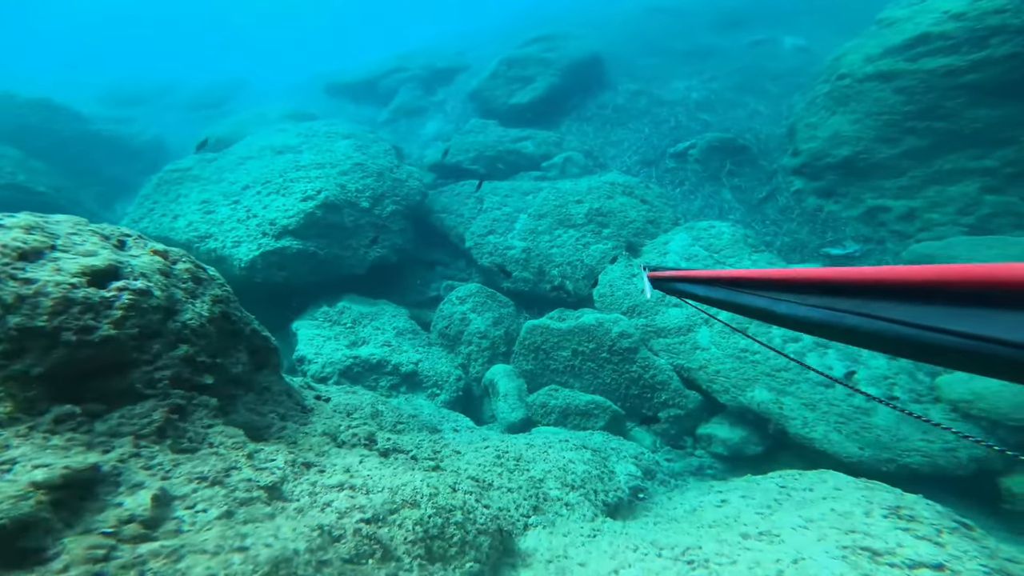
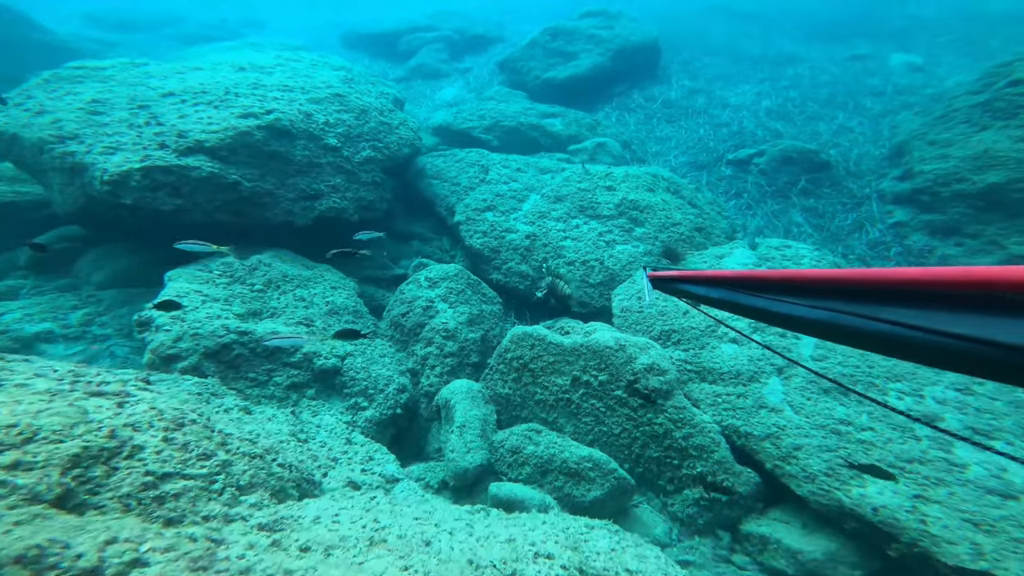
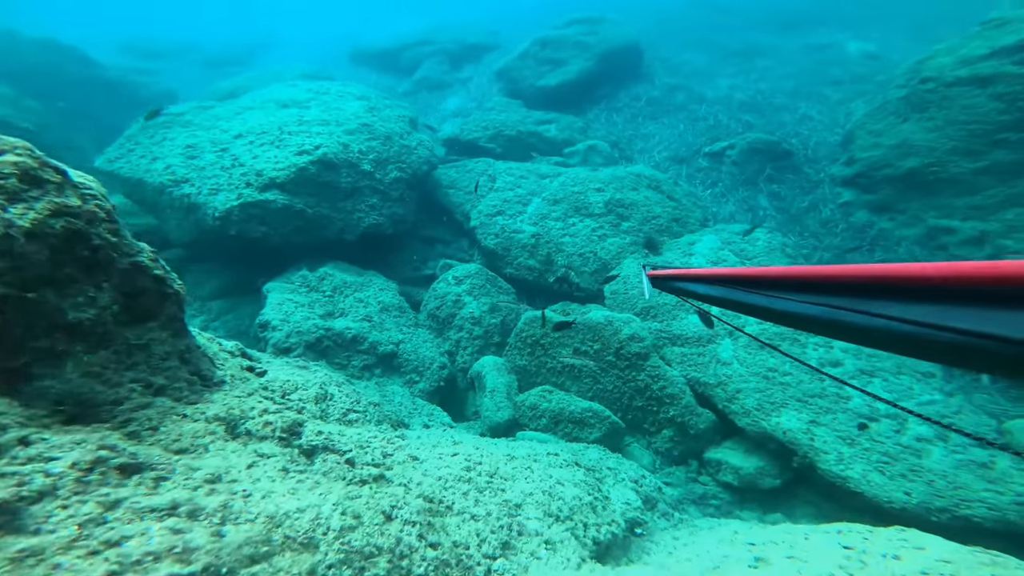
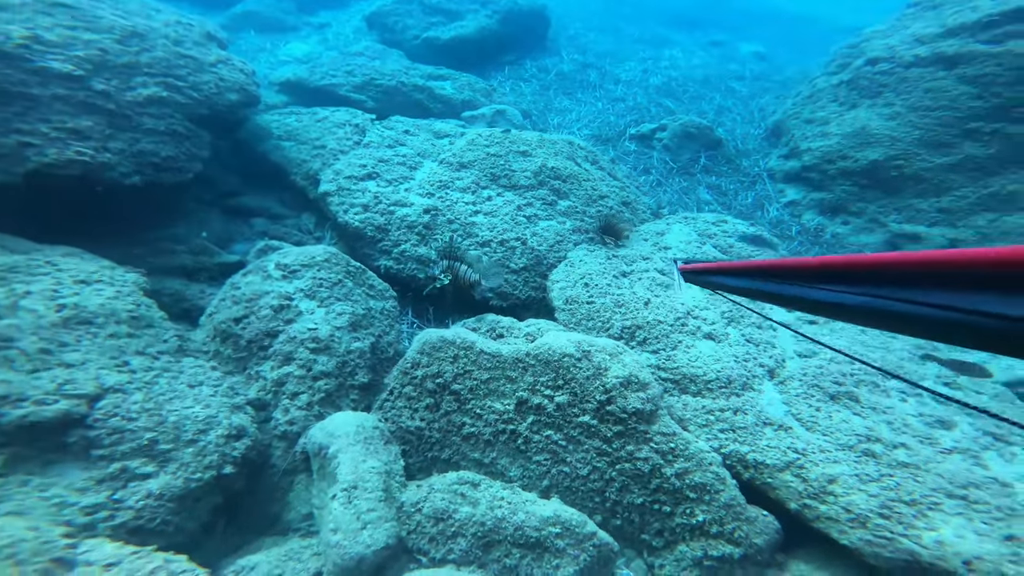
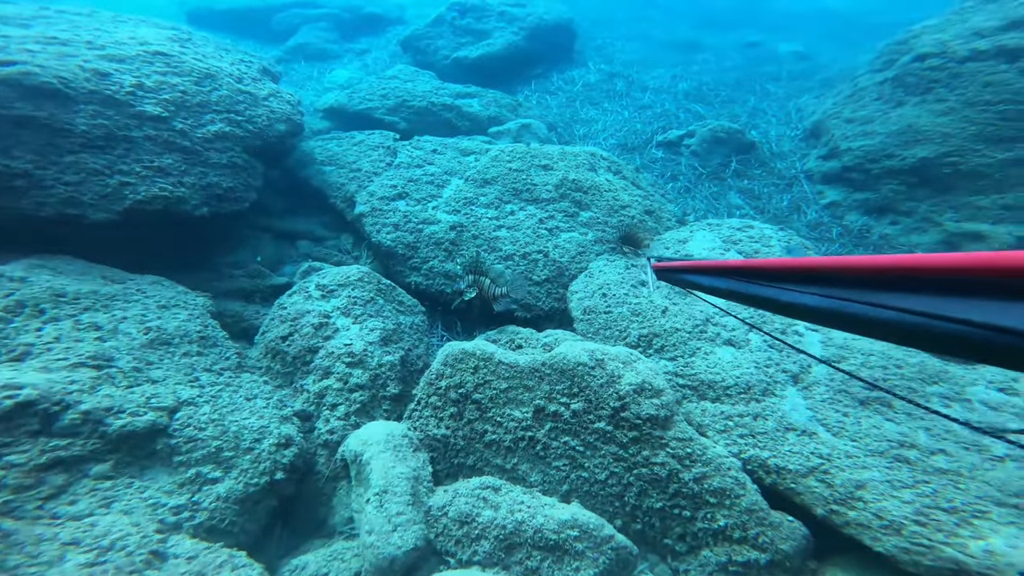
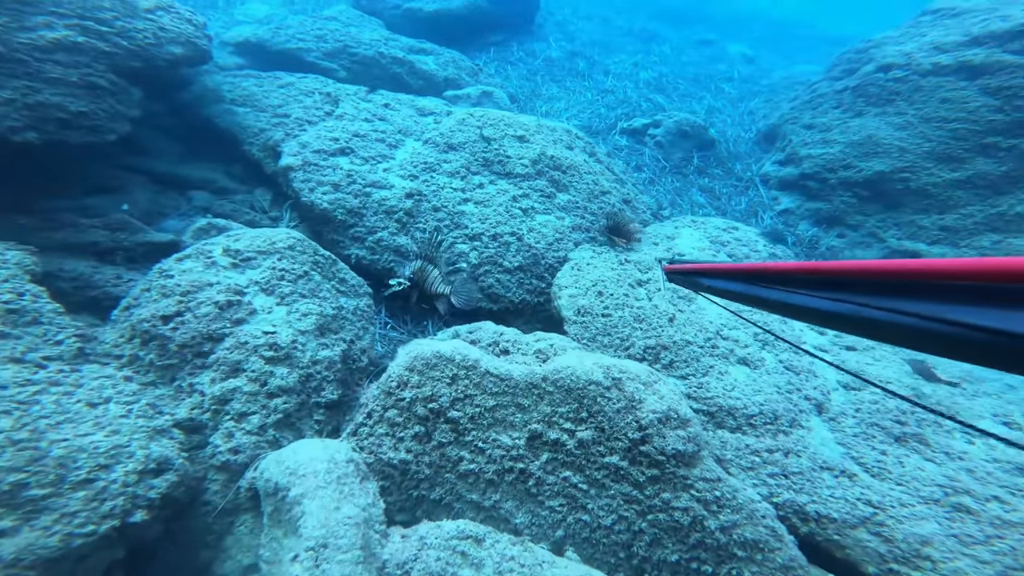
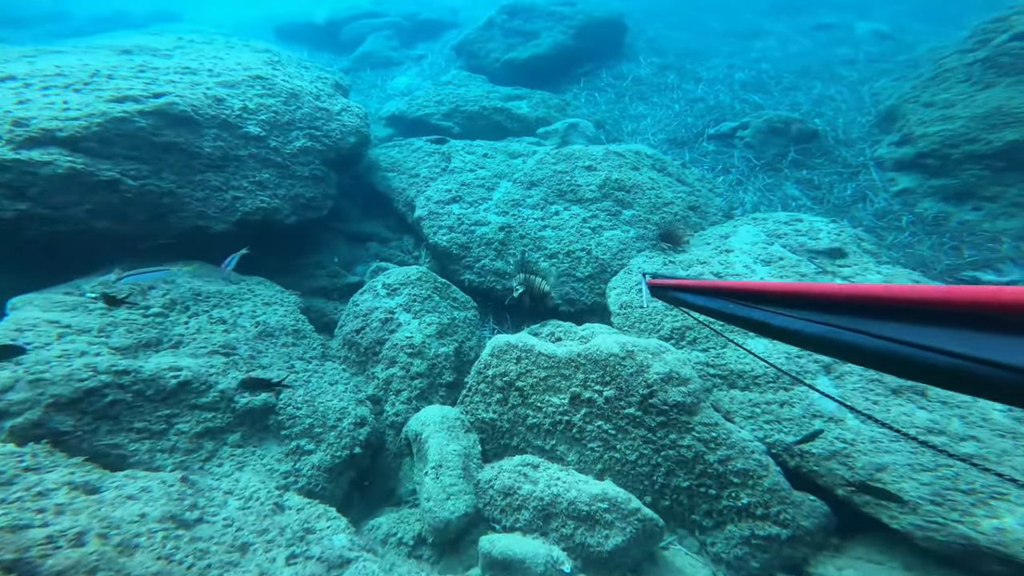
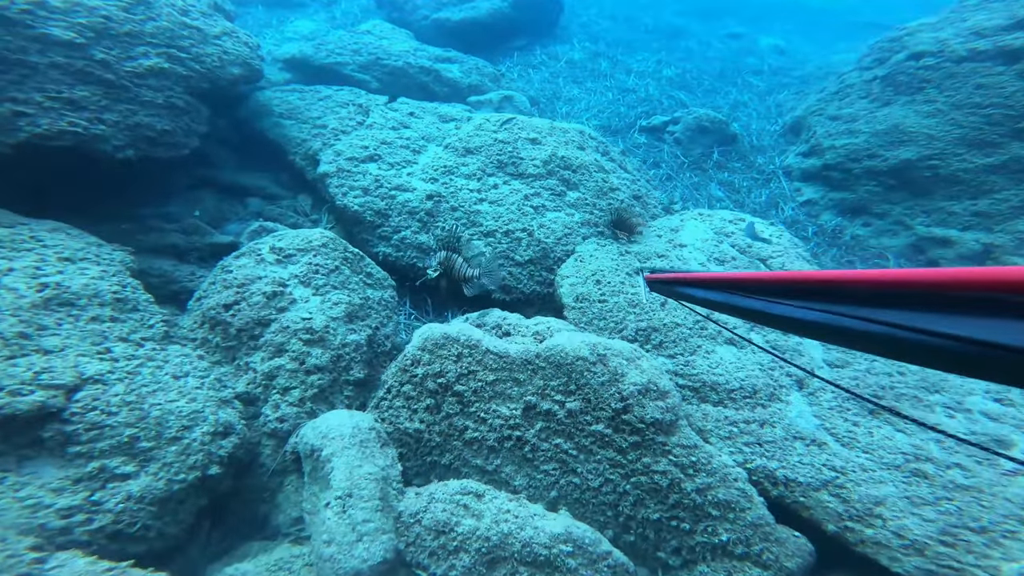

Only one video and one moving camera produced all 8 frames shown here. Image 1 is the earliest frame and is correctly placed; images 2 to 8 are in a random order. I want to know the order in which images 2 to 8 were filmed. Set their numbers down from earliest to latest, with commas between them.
3, 2, 7, 5, 4, 8, 6
